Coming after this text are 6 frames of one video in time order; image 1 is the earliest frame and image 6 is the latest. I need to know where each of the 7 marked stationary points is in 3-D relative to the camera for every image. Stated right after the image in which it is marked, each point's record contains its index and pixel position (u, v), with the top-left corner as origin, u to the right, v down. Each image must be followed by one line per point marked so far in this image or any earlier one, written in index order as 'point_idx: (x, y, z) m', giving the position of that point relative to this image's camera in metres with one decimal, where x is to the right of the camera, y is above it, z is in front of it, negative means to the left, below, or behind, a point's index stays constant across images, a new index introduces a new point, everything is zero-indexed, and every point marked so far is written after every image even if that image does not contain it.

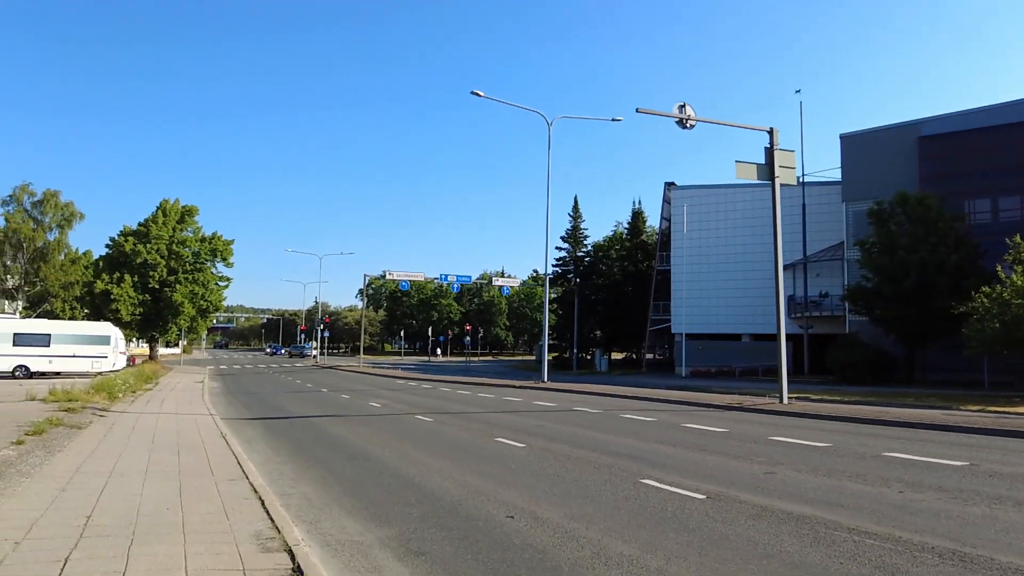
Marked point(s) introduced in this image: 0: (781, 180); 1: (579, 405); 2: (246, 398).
0: (+6.0, +2.4, +15.5) m
1: (+1.5, -2.6, +15.4) m
2: (-7.4, -3.1, +19.3) m
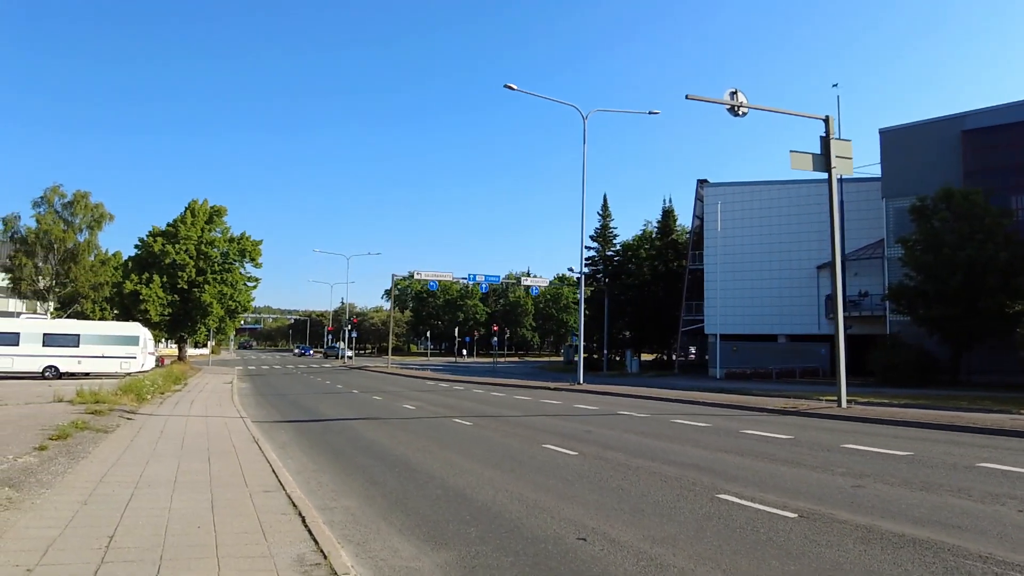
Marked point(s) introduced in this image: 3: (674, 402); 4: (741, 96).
0: (+6.8, +2.5, +14.7) m
1: (+2.3, -2.5, +14.6) m
2: (-6.4, -3.0, +18.8) m
3: (+3.8, -2.7, +16.5) m
4: (+4.5, +3.8, +13.6) m
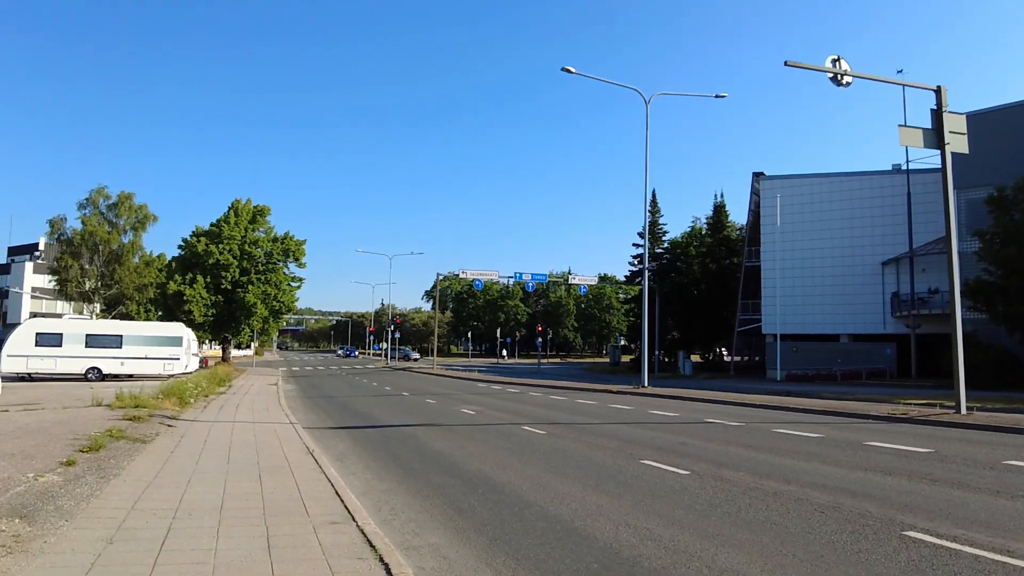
0: (+8.2, +2.6, +12.9) m
1: (+3.7, -2.4, +13.2) m
2: (-4.8, -2.9, +17.8) m
3: (+5.3, -2.6, +14.9) m
4: (+5.7, +3.9, +12.0) m
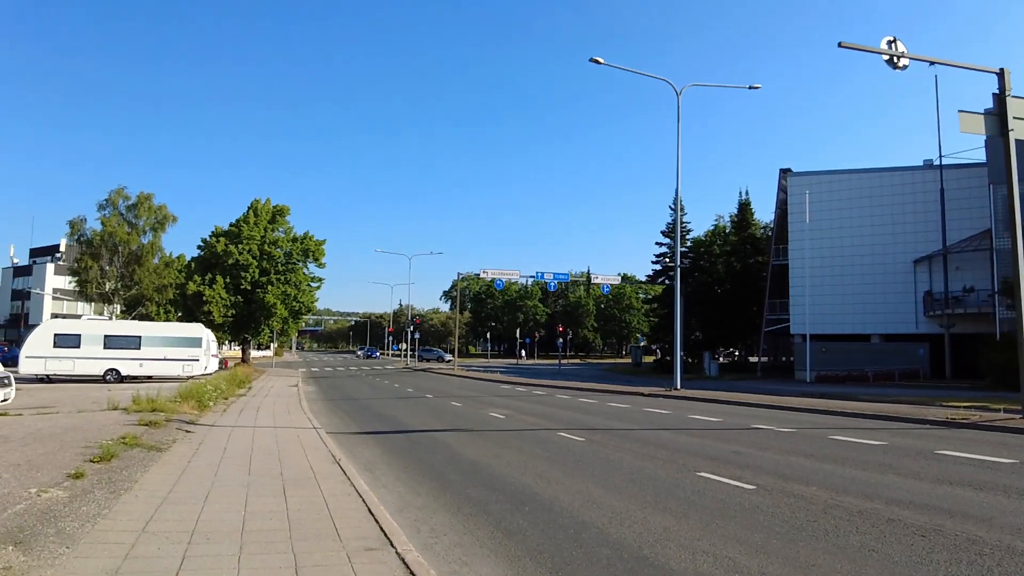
0: (+8.7, +2.7, +12.1) m
1: (+4.3, -2.4, +12.4) m
2: (-4.1, -2.9, +17.3) m
3: (+5.9, -2.5, +14.2) m
4: (+6.3, +4.0, +11.2) m
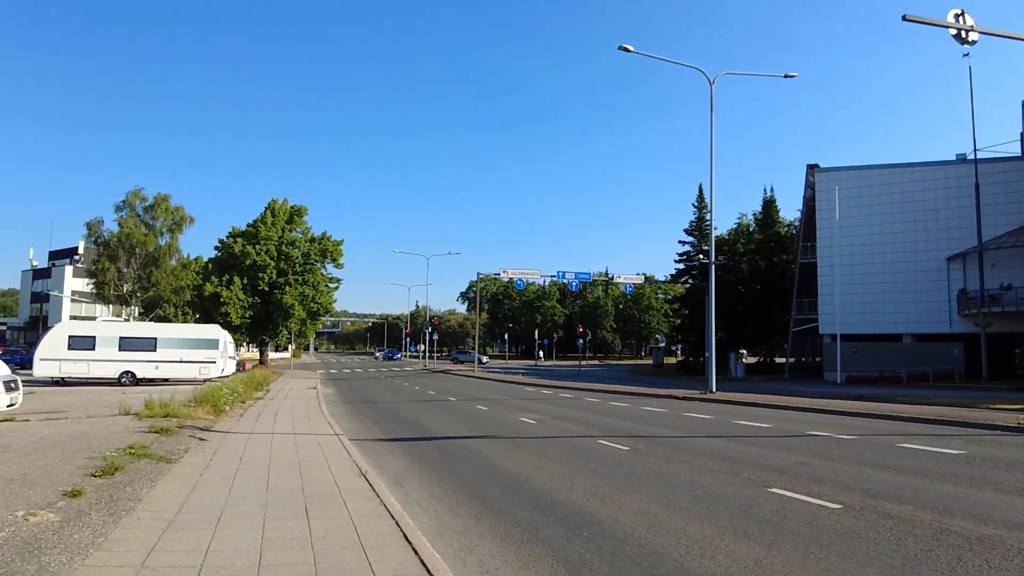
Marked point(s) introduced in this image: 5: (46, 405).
0: (+9.2, +2.8, +11.1) m
1: (+4.8, -2.3, +11.5) m
2: (-3.4, -2.9, +16.6) m
3: (+6.5, -2.5, +13.3) m
4: (+6.8, +4.1, +10.3) m
5: (-9.0, -2.3, +13.4) m
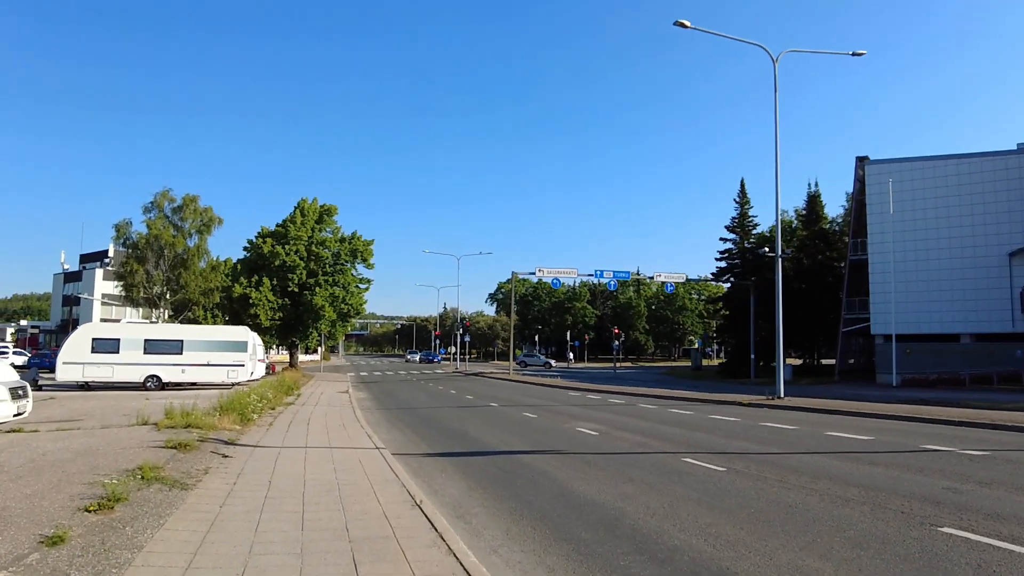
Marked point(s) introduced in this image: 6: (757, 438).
0: (+10.1, +2.9, +9.5) m
1: (+5.7, -2.2, +10.0) m
2: (-2.3, -2.8, +15.3) m
3: (+7.4, -2.3, +11.7) m
4: (+7.6, +4.2, +8.7) m
5: (-8.0, -2.2, +12.4) m
6: (+3.5, -2.2, +10.0) m
